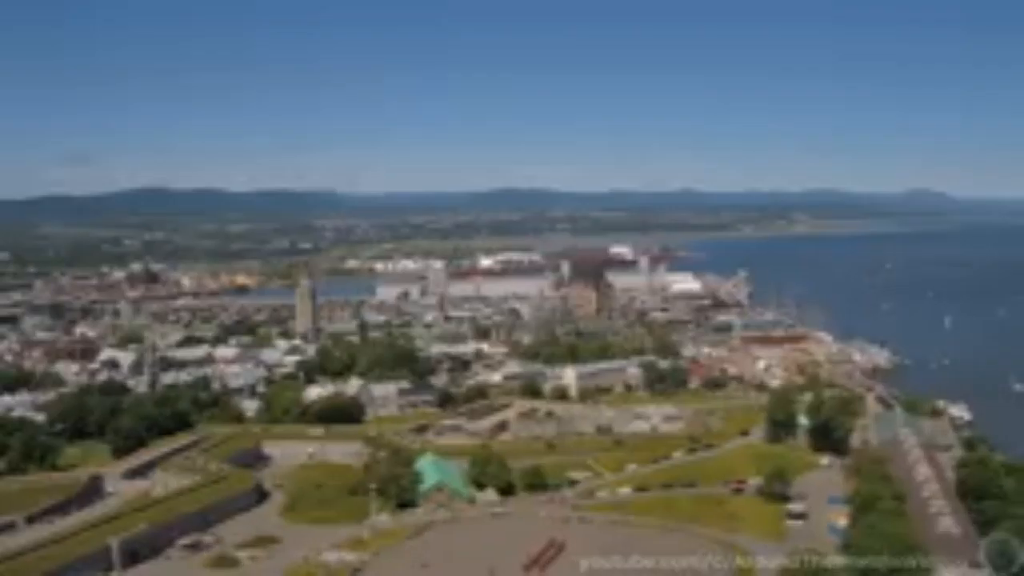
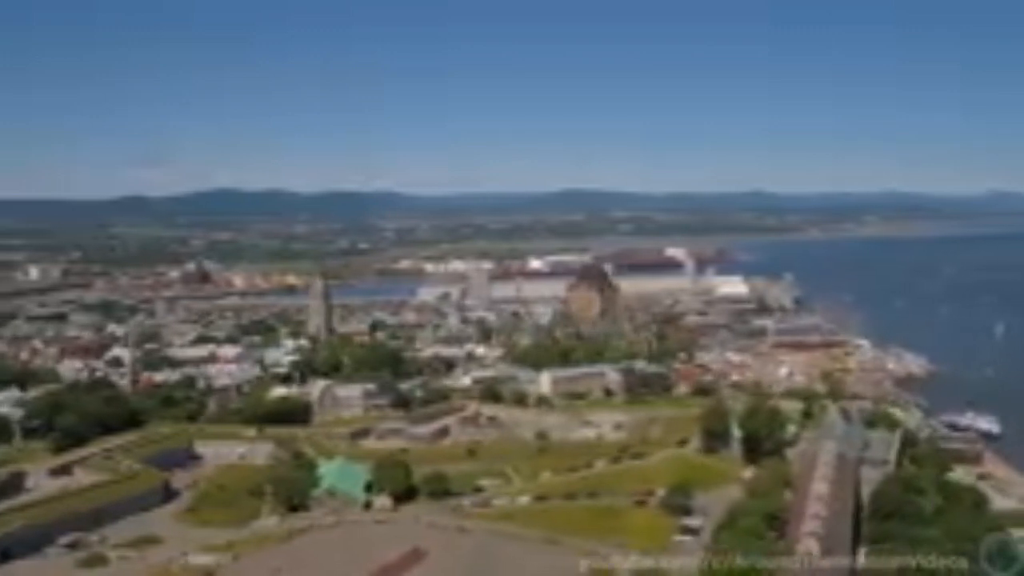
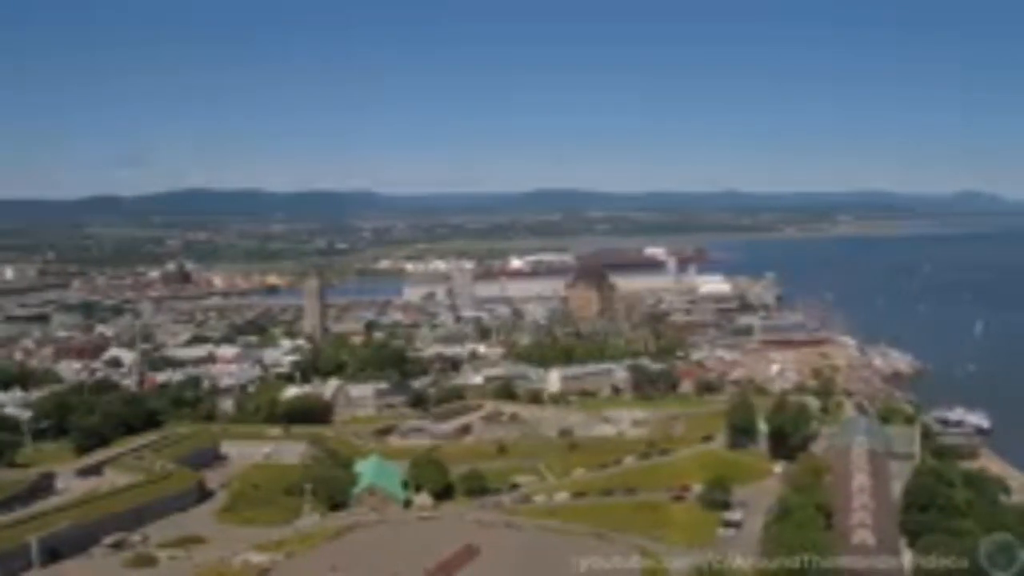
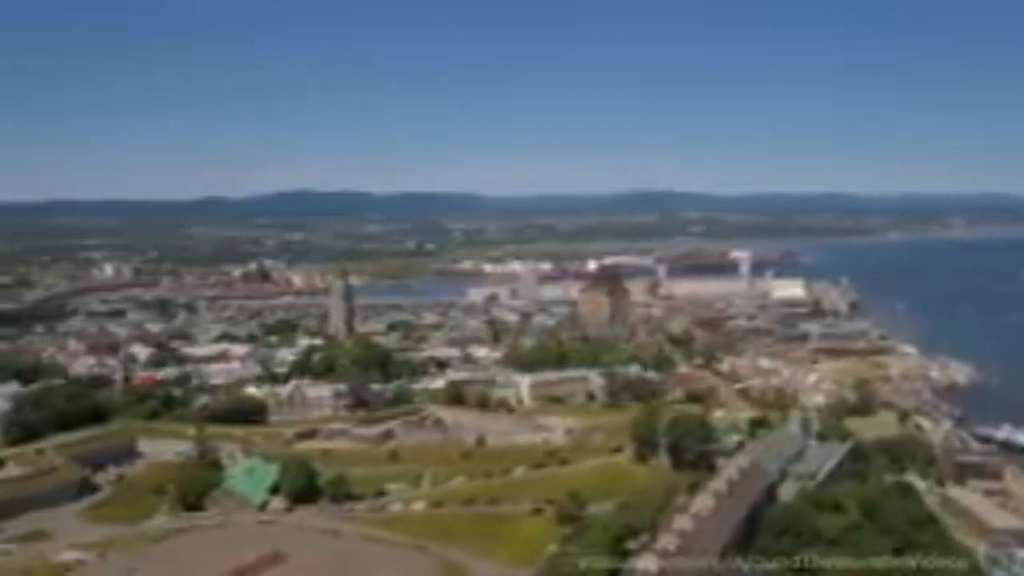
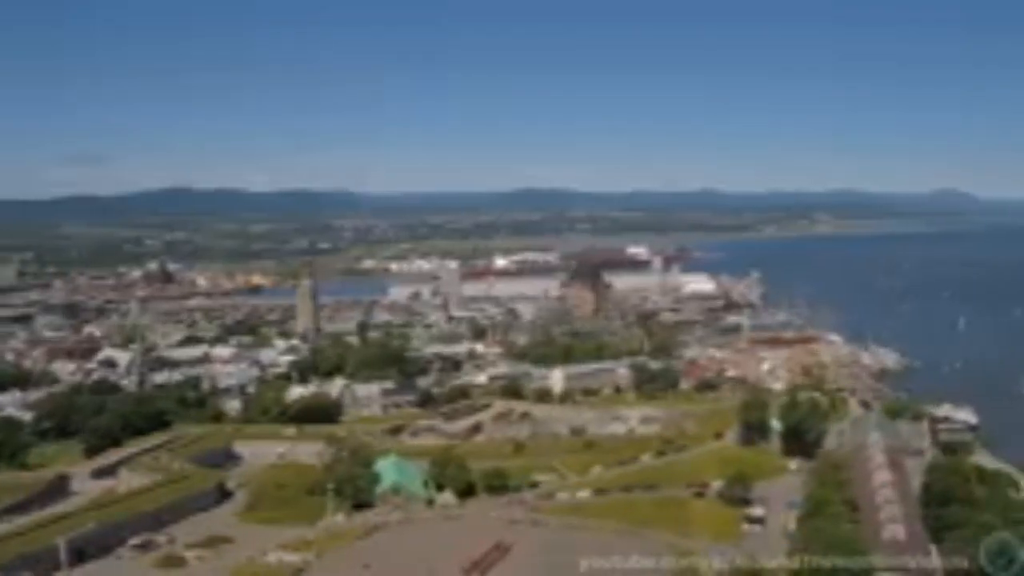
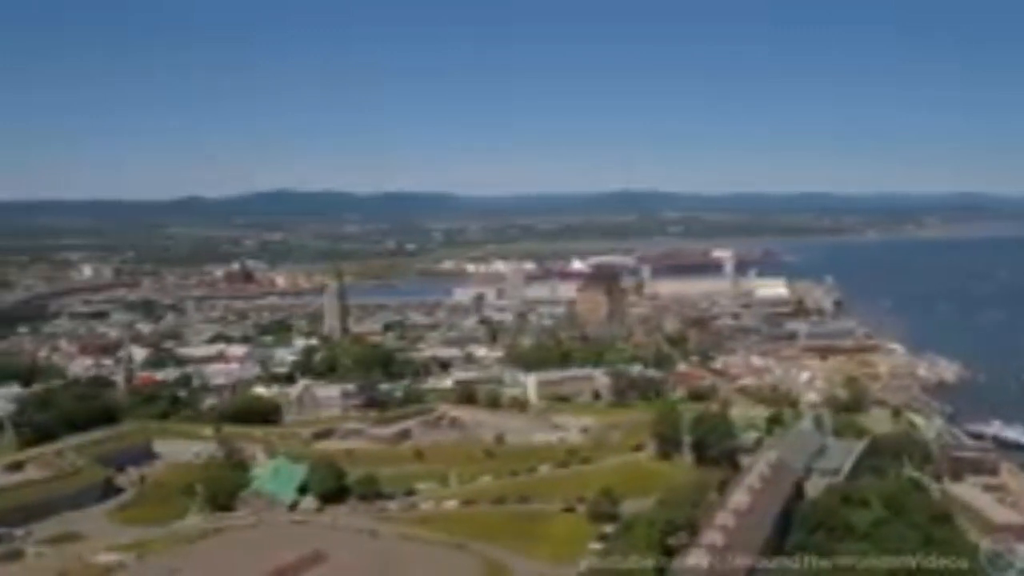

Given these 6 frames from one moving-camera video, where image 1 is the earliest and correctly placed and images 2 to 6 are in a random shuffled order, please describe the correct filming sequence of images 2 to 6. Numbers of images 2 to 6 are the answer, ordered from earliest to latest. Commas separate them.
5, 3, 2, 6, 4
